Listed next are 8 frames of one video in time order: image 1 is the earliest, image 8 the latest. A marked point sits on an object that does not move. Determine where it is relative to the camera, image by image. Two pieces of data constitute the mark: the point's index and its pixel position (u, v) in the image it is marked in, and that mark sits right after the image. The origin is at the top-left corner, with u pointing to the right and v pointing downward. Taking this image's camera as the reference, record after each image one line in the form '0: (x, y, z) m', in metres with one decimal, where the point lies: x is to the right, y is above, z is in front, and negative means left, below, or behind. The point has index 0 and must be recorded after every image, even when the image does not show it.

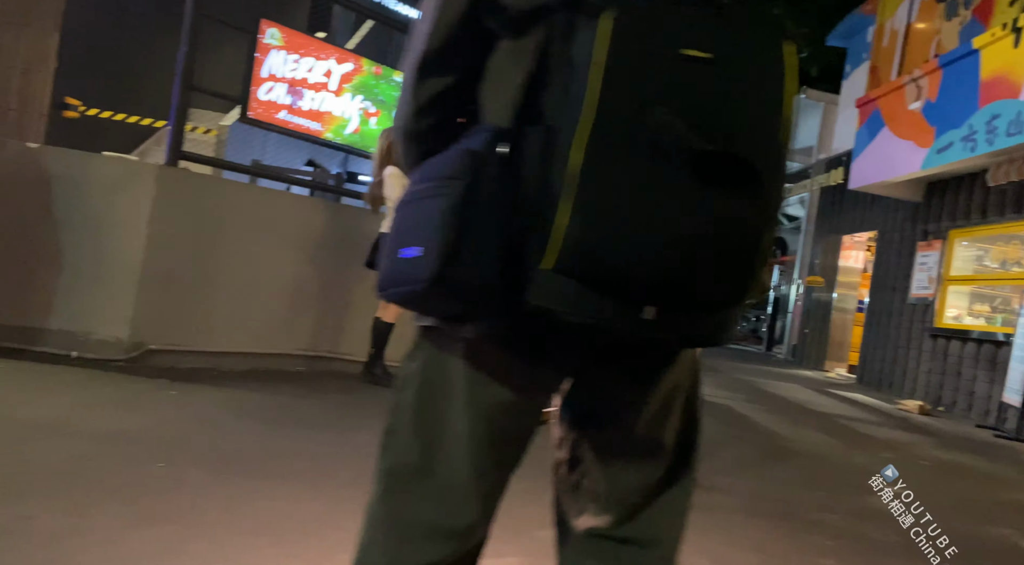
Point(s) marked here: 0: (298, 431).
0: (-1.1, -0.8, +3.6) m
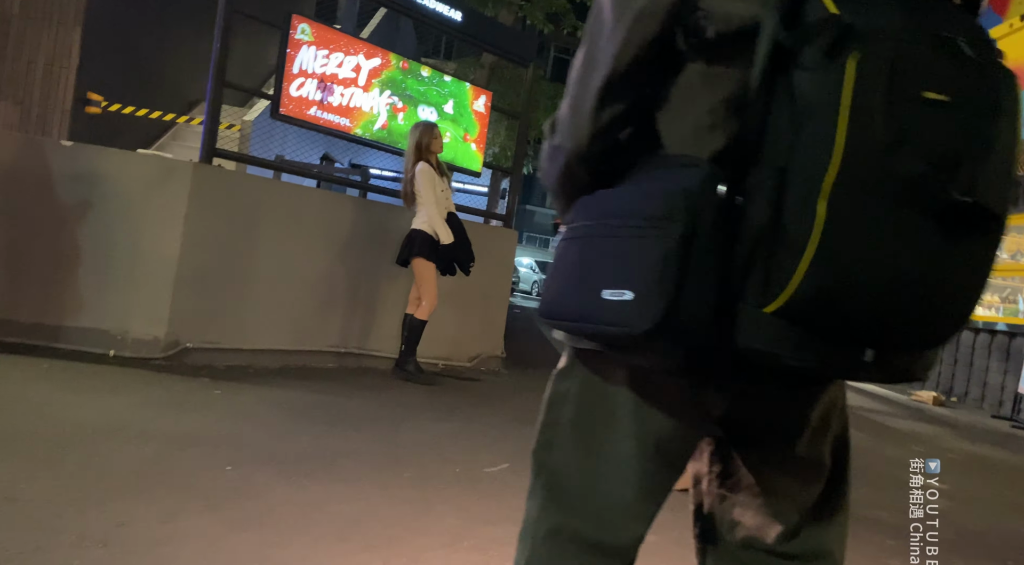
0: (-0.8, -0.8, +3.6) m
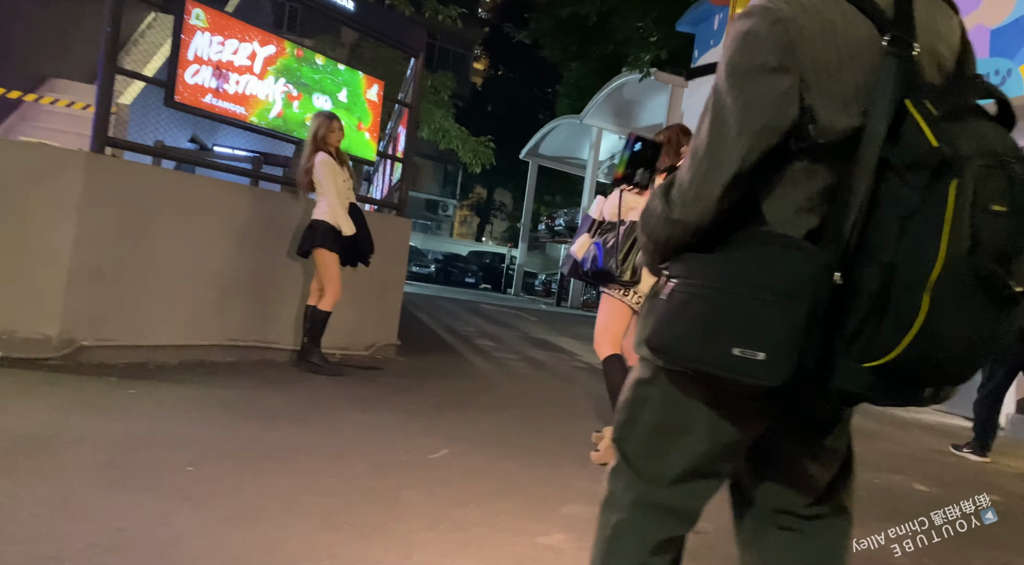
0: (-1.2, -0.7, +3.6) m
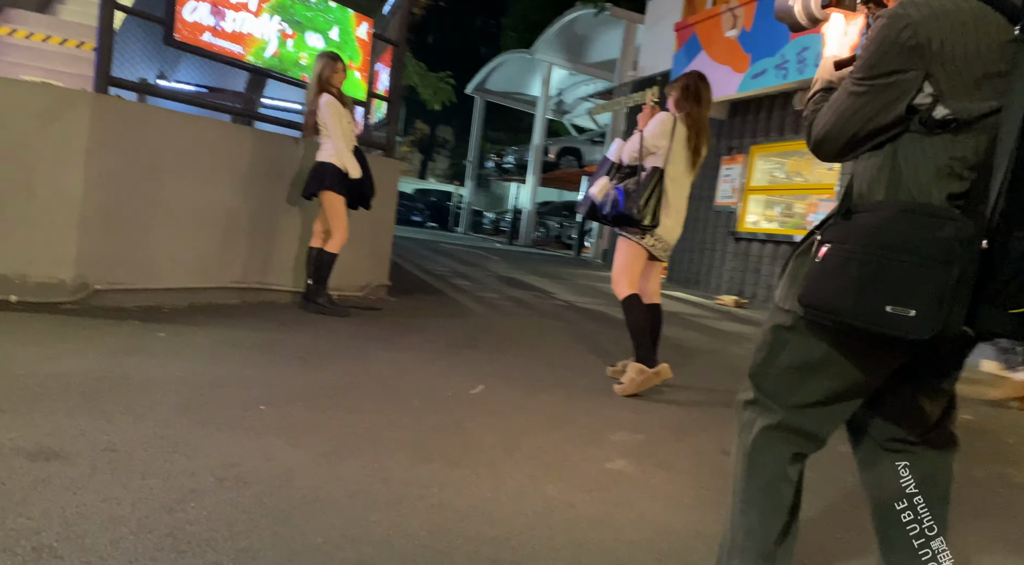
0: (-1.0, -0.4, +3.8) m
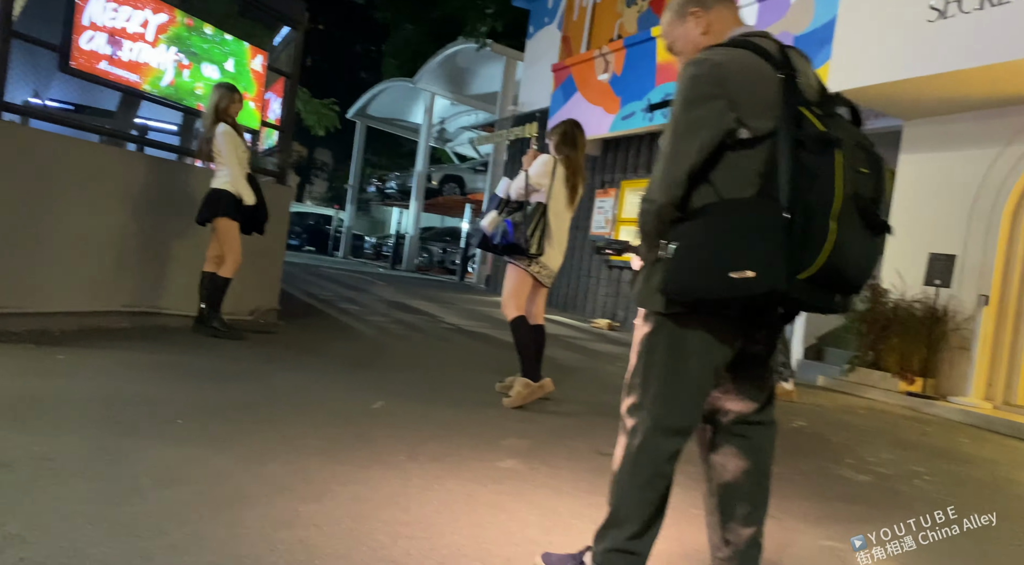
0: (-1.6, -0.6, +3.9) m
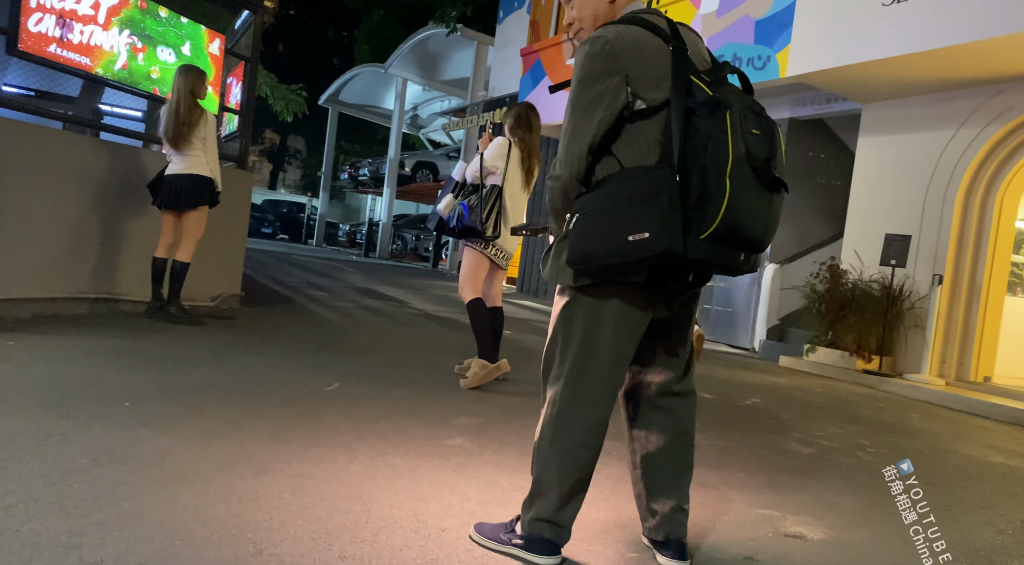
0: (-1.8, -0.5, +3.9) m
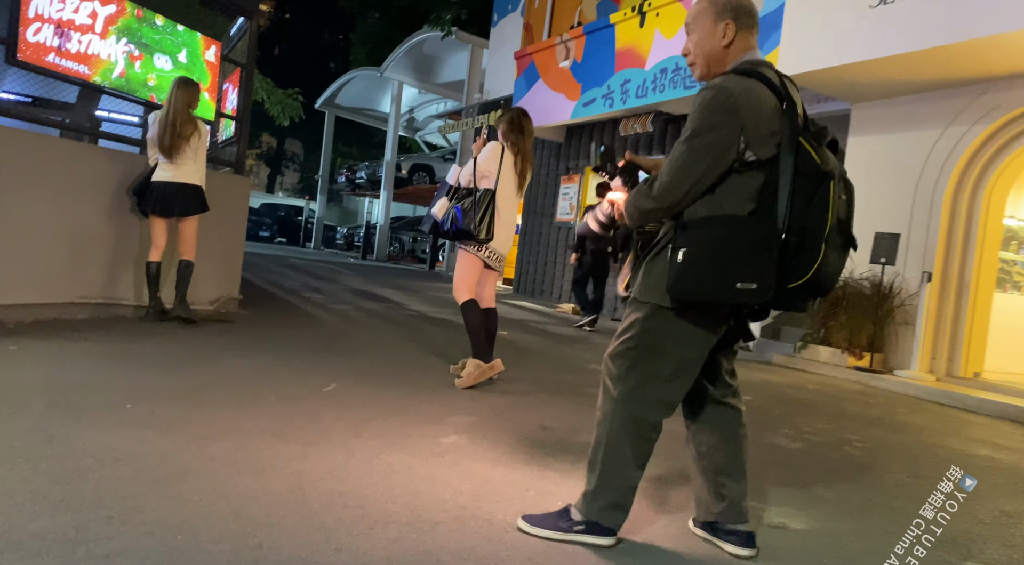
0: (-1.9, -0.5, +4.0) m
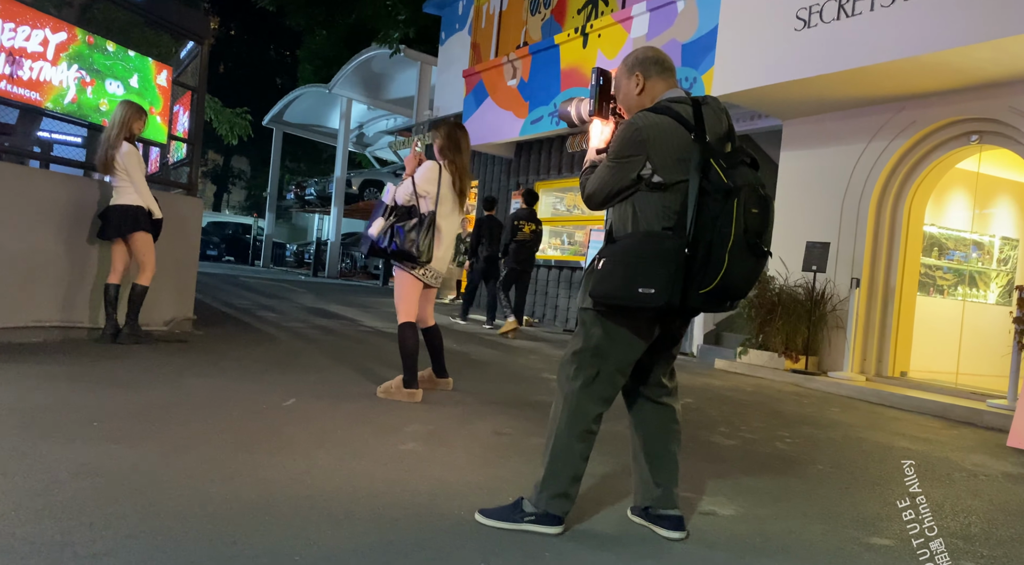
0: (-2.1, -0.6, +4.1) m
